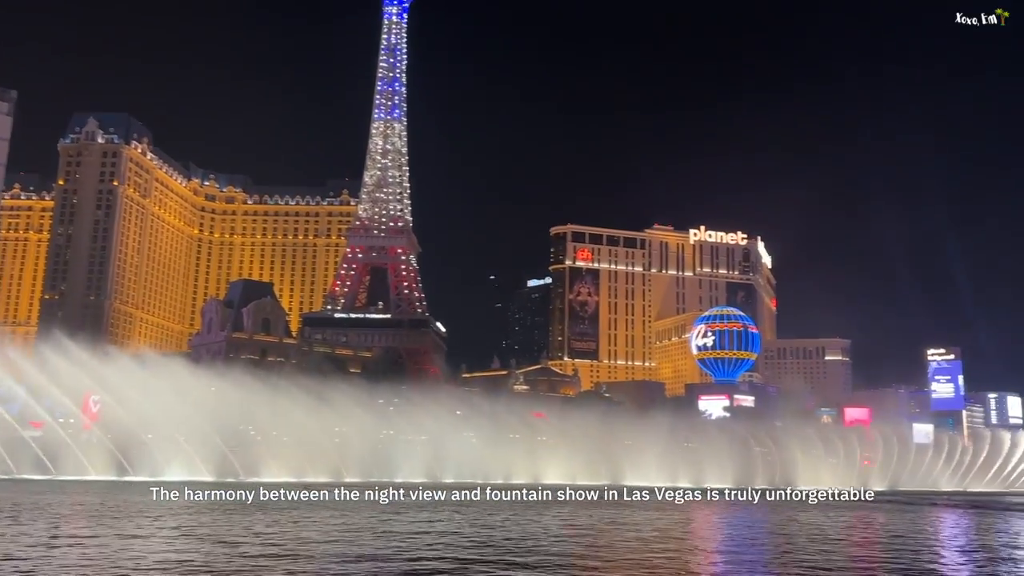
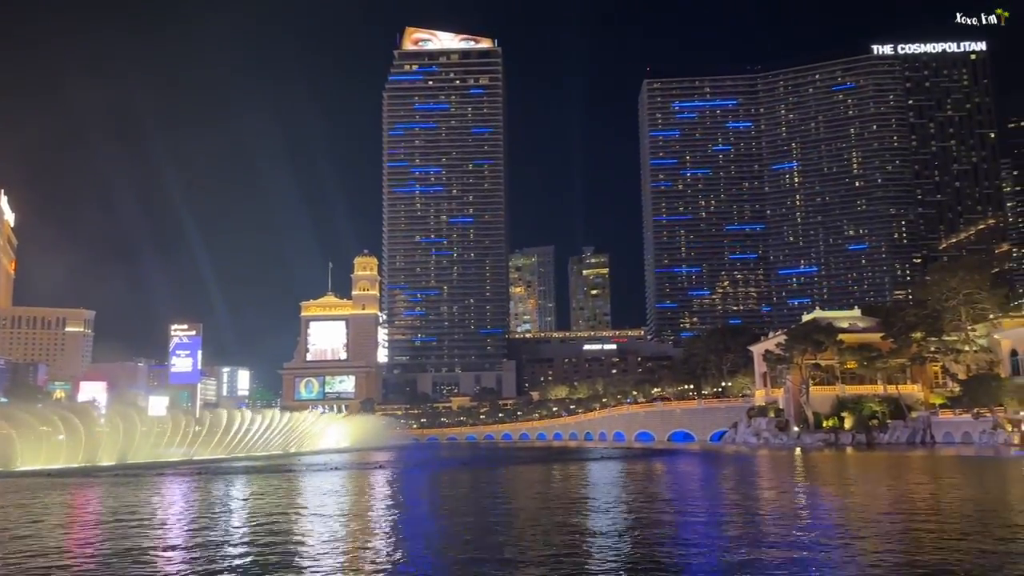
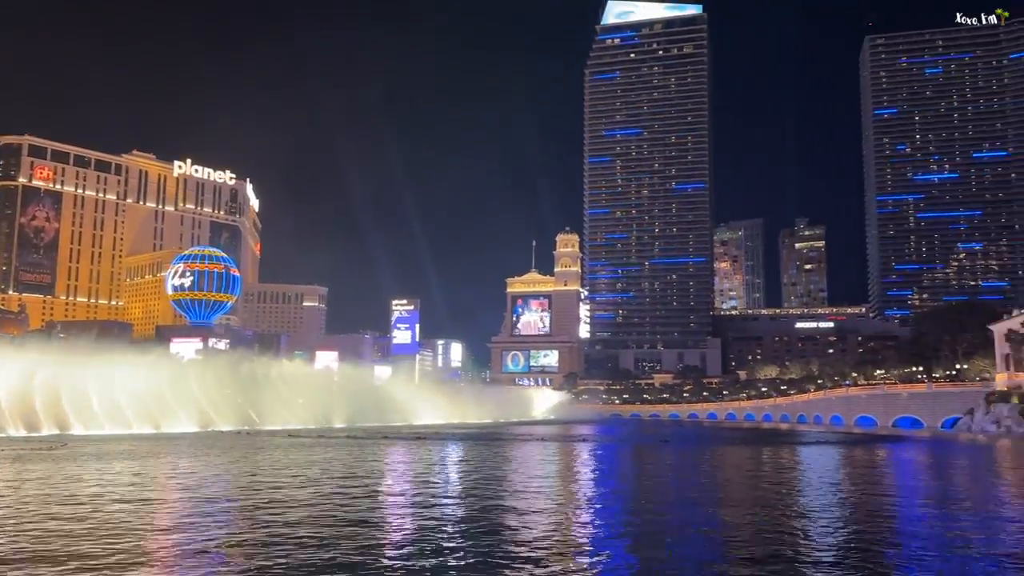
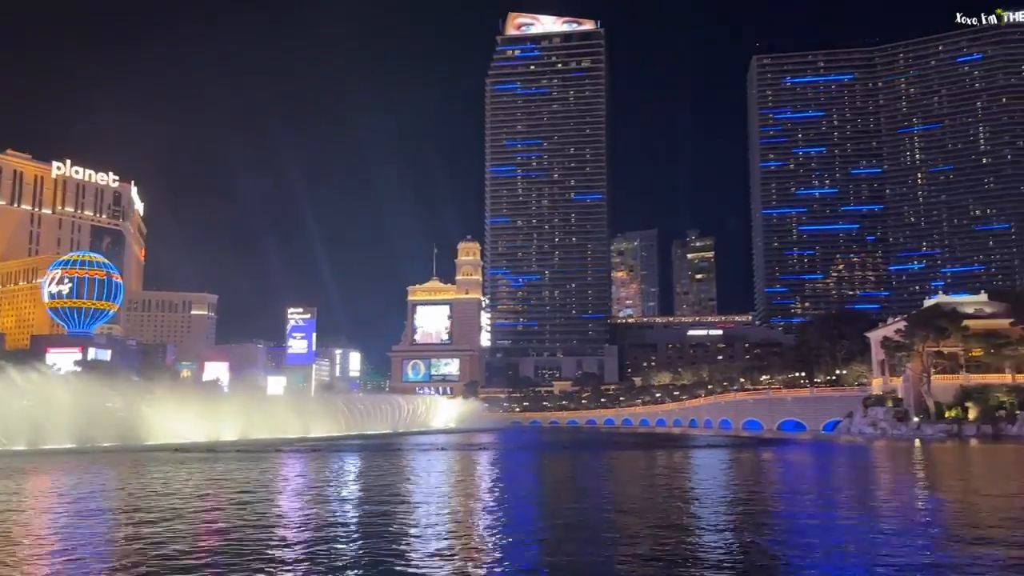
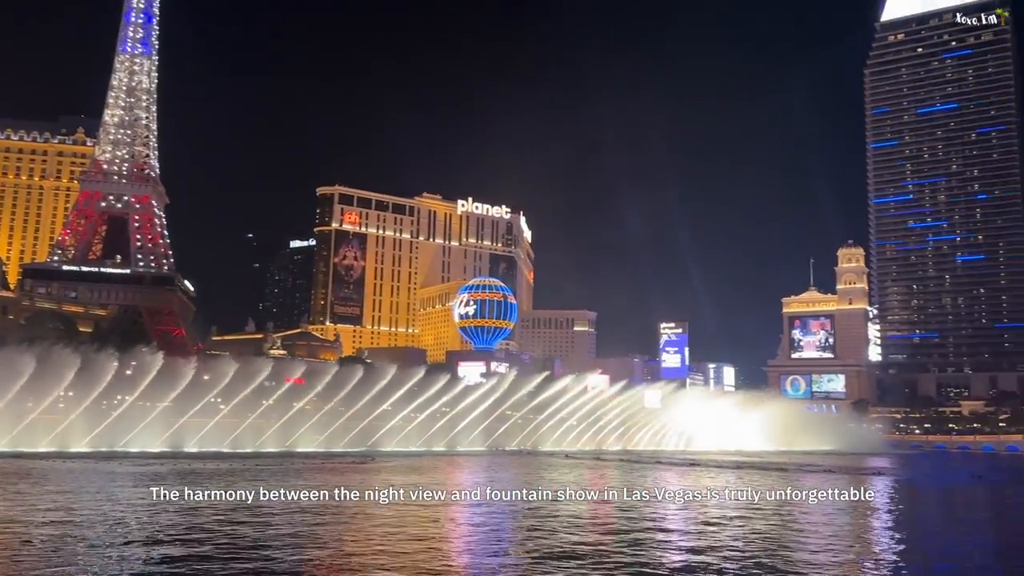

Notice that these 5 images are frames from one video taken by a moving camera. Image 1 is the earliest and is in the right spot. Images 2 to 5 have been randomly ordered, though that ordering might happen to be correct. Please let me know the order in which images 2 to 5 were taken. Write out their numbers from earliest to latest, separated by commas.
5, 3, 4, 2
